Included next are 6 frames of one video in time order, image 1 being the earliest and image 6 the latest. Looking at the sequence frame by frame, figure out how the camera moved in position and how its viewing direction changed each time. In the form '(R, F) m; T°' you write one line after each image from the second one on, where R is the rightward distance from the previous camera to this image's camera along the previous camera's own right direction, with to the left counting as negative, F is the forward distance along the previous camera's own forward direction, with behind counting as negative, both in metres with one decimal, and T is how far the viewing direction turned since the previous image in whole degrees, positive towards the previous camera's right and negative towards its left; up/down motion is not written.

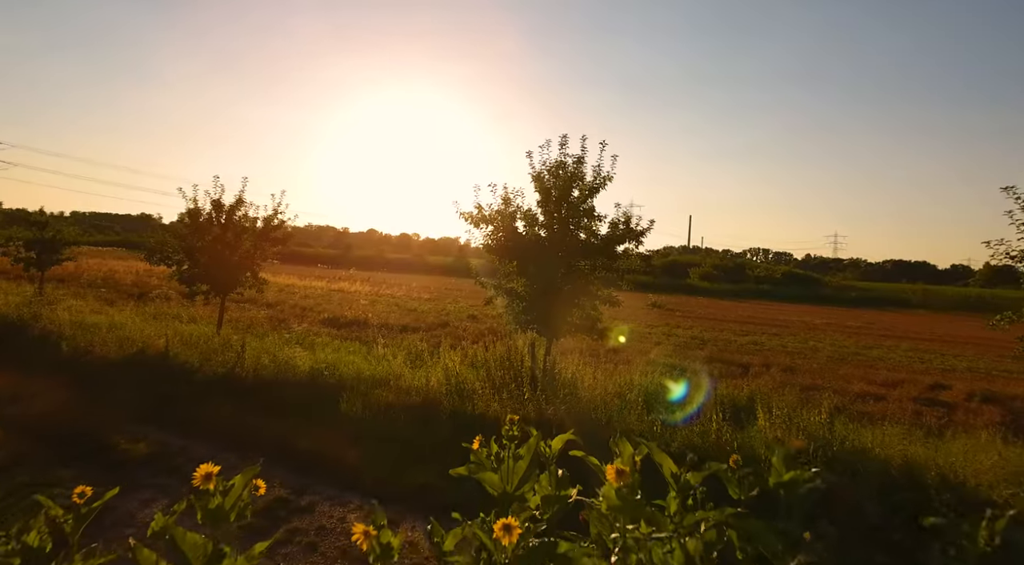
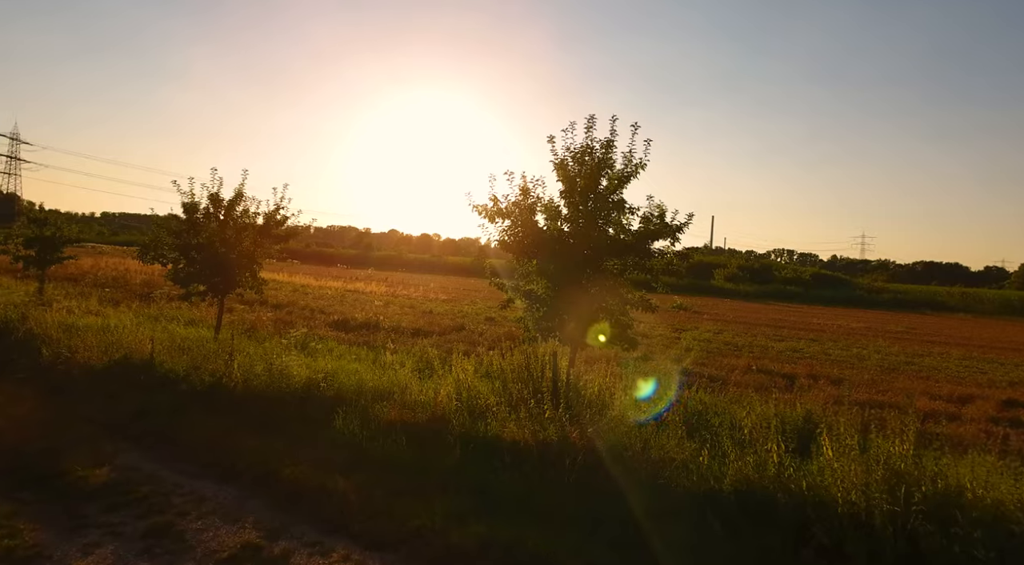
(0.0, +1.4) m; -2°
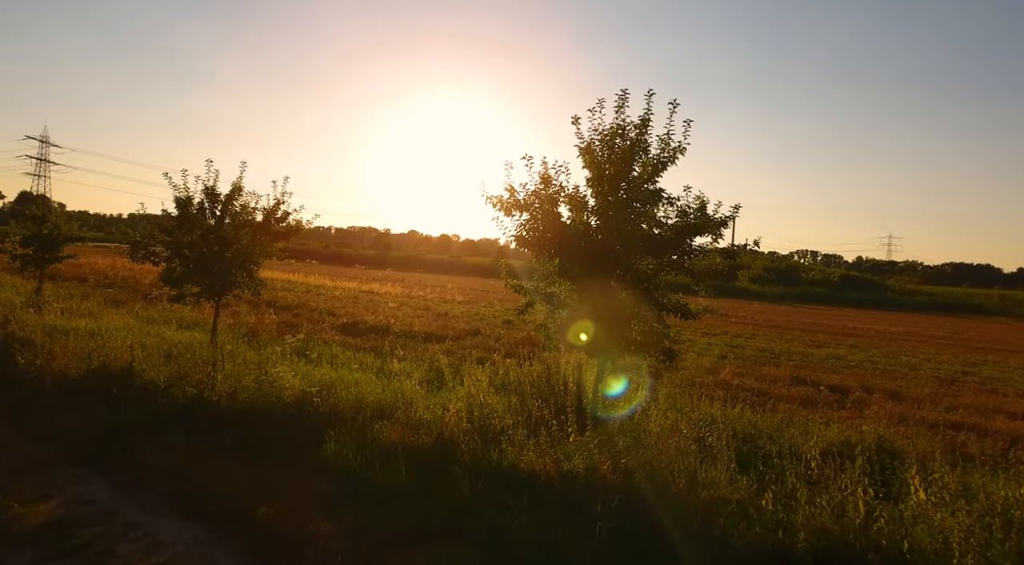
(0.0, +1.3) m; -2°
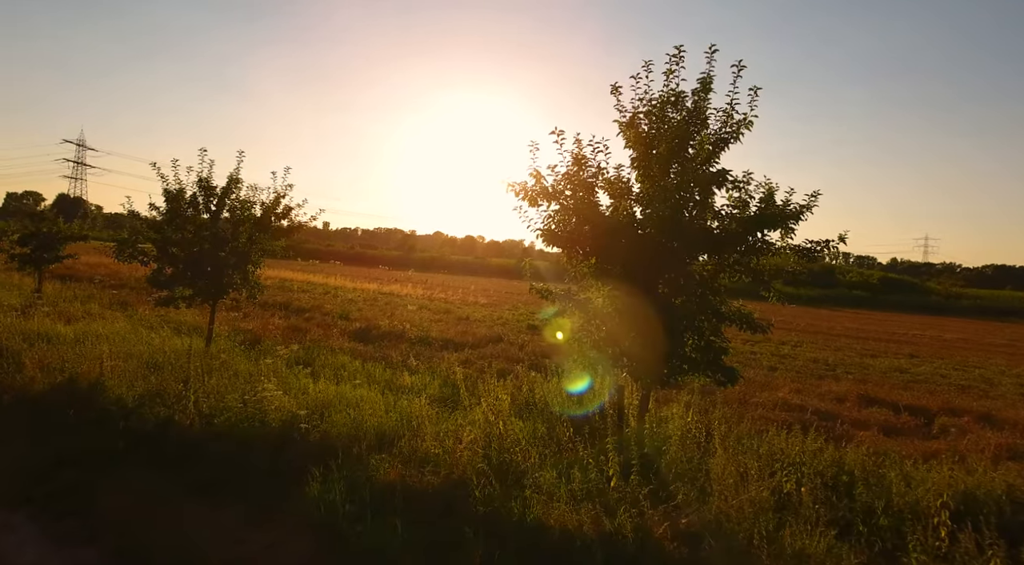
(0.0, +1.6) m; -2°
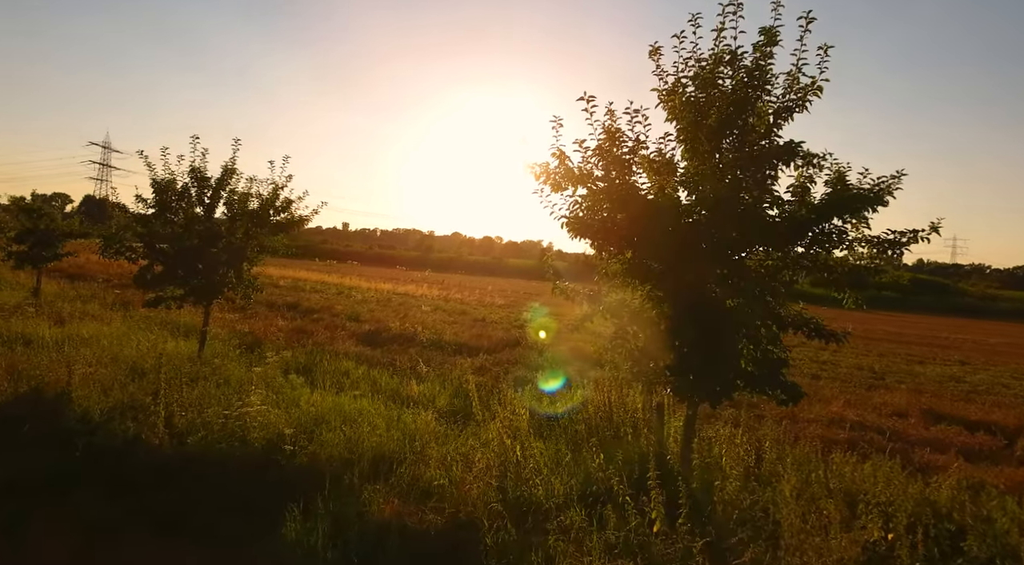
(0.0, +1.2) m; -2°
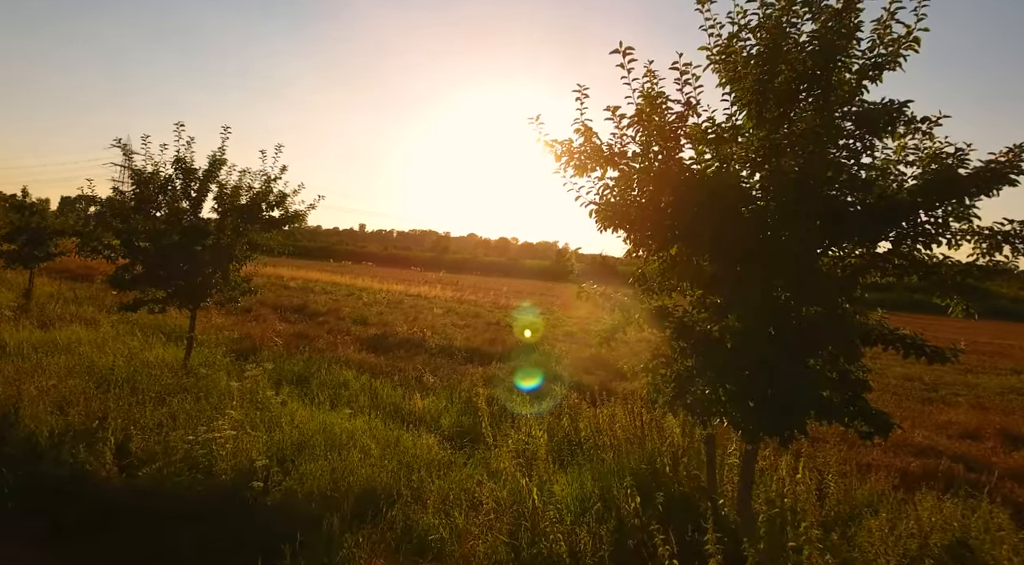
(0.0, +1.2) m; -1°
